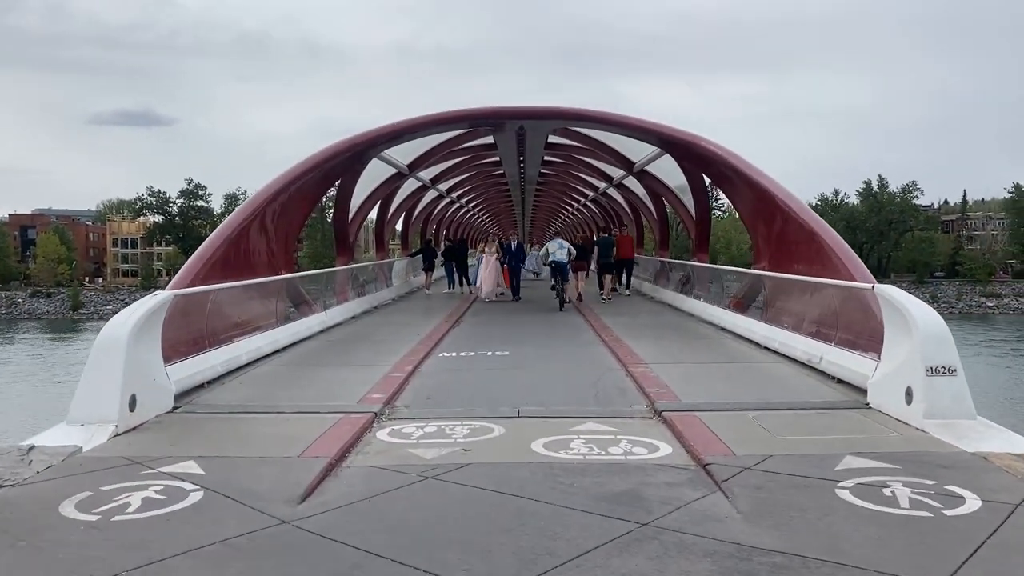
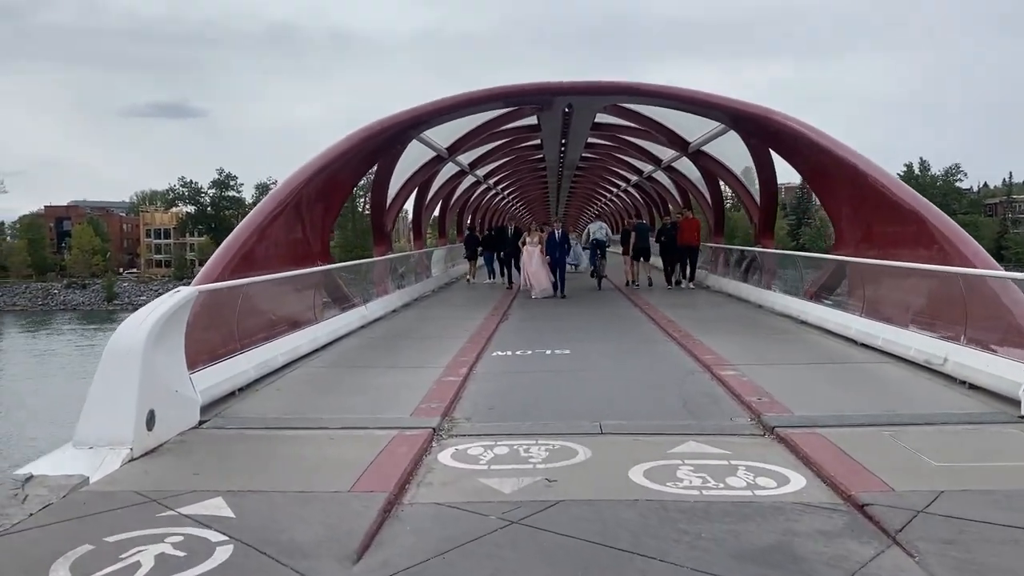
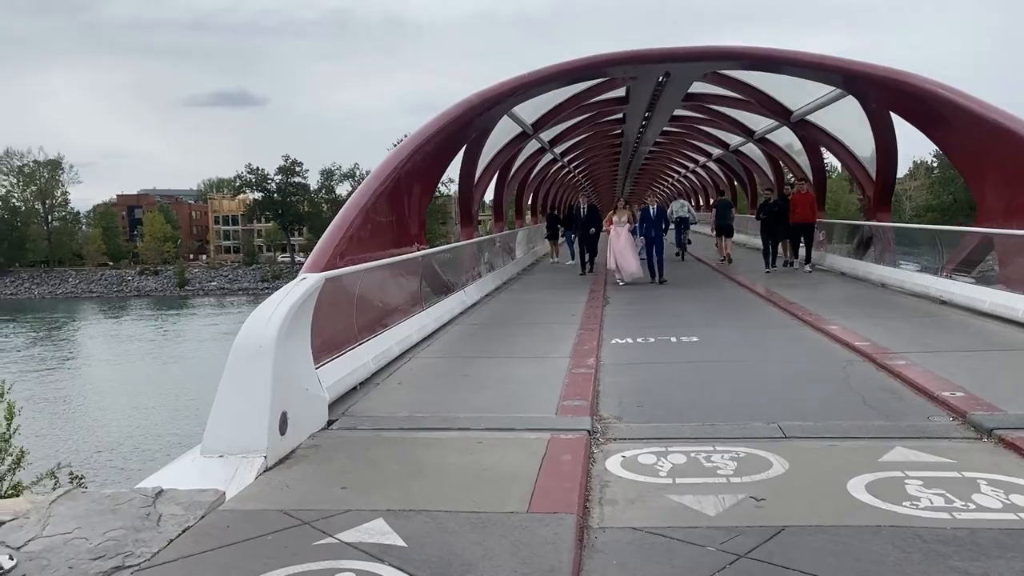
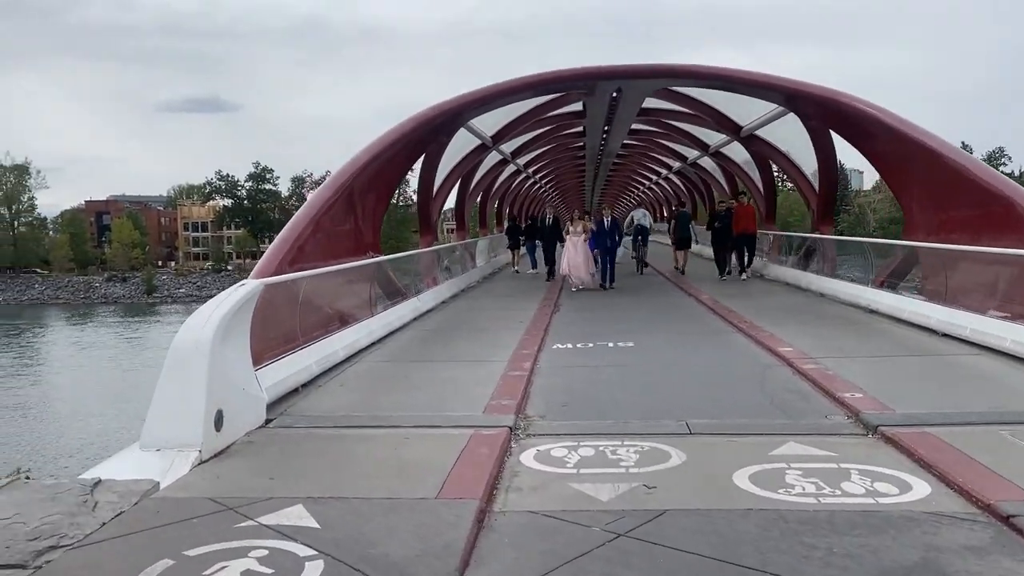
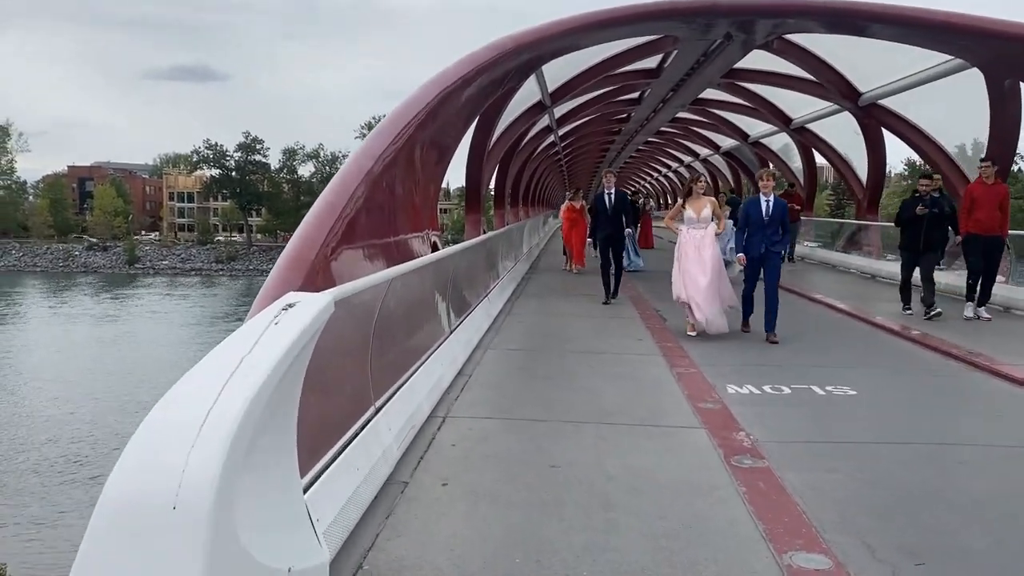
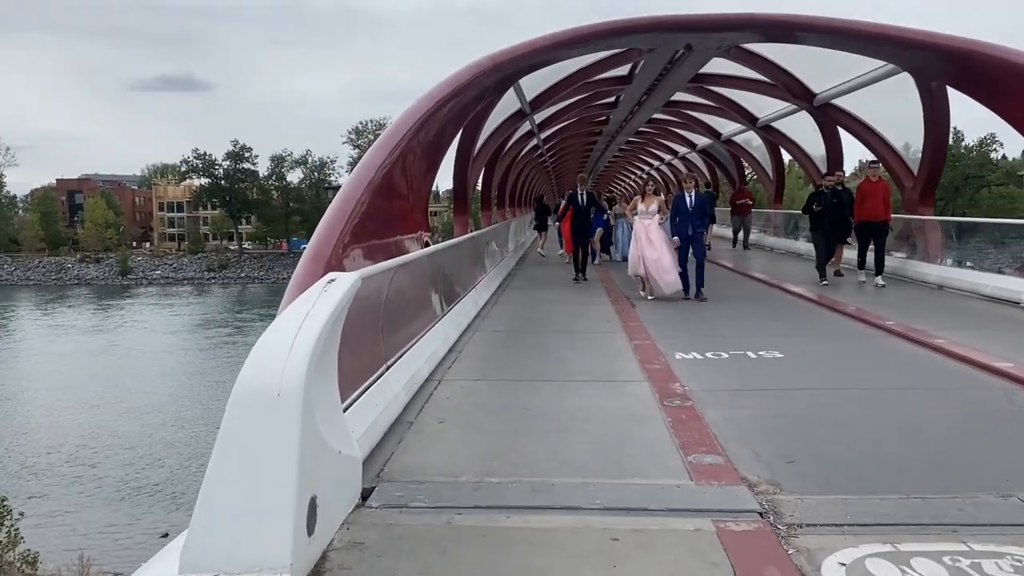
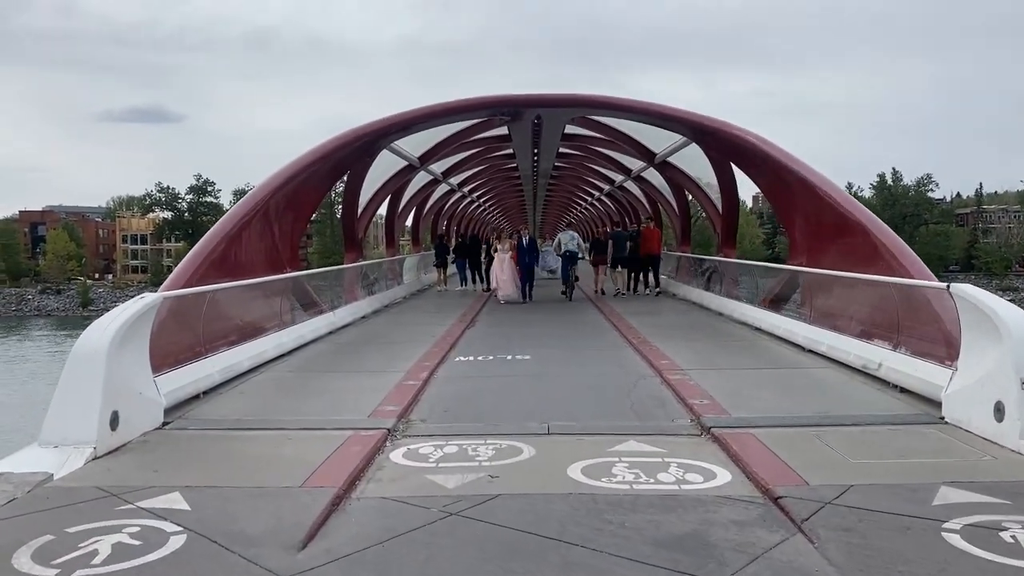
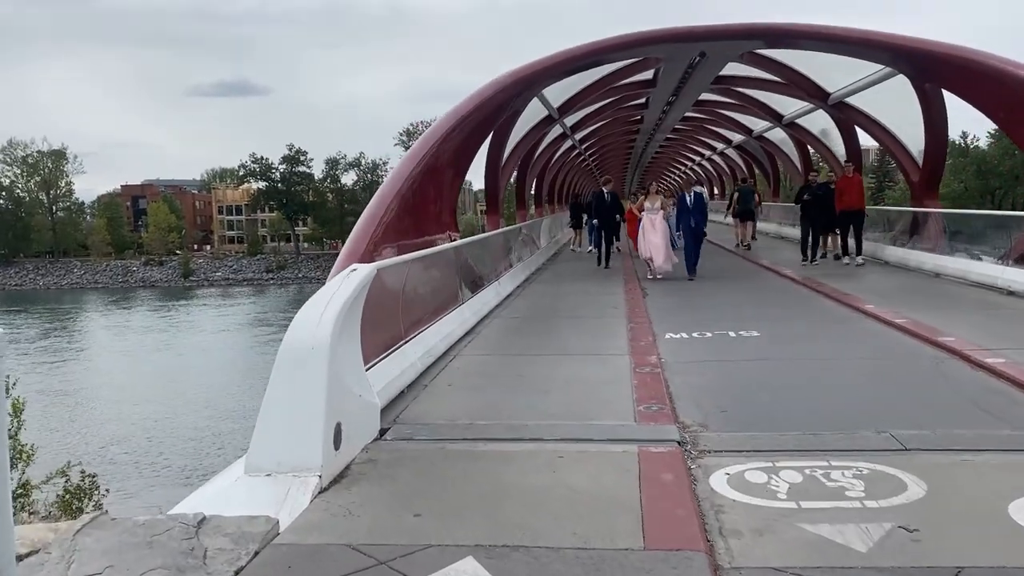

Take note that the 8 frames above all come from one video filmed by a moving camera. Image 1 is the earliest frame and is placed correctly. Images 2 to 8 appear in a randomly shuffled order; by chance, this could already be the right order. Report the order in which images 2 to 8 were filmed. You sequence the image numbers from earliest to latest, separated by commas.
7, 2, 4, 3, 8, 6, 5
